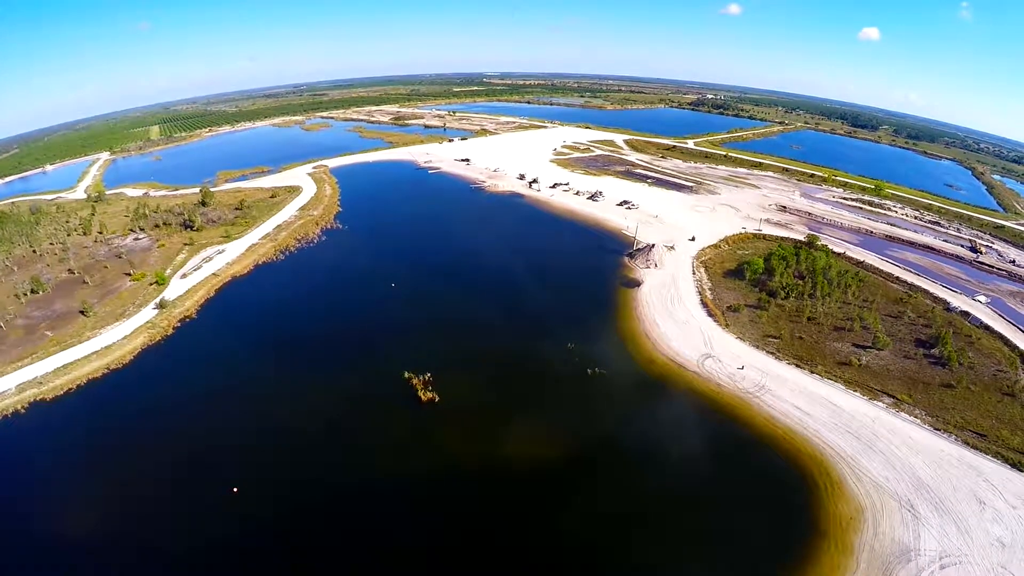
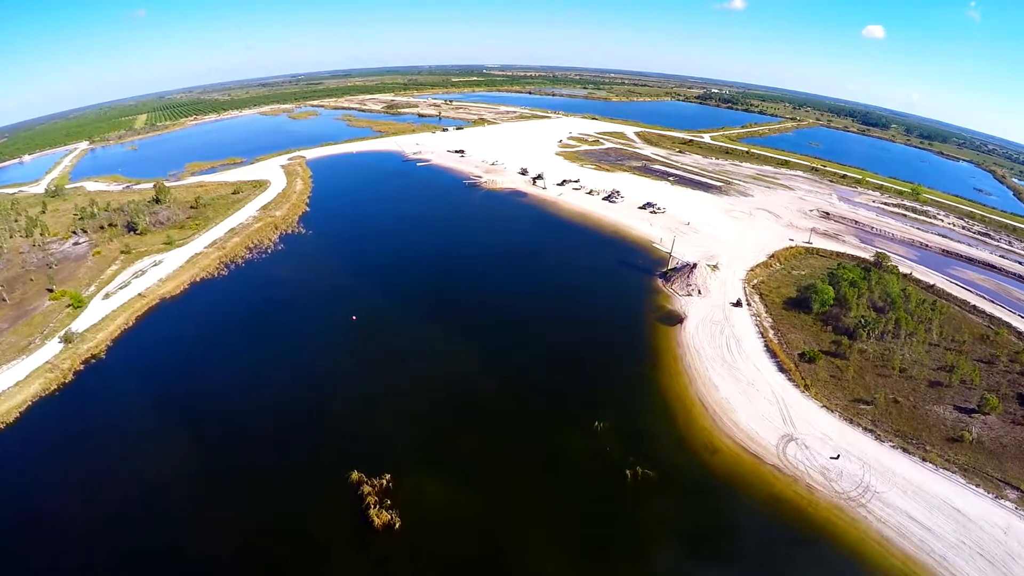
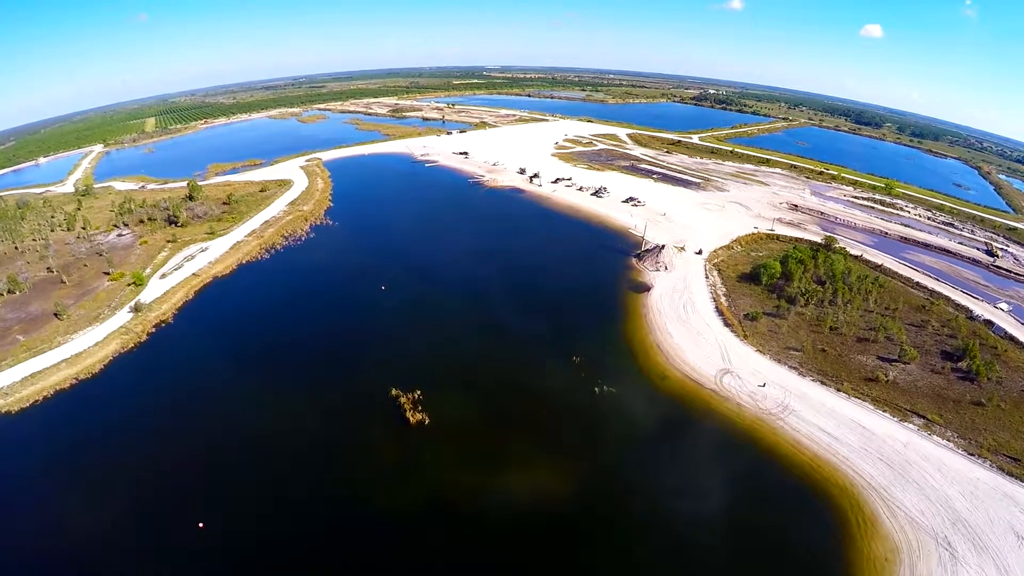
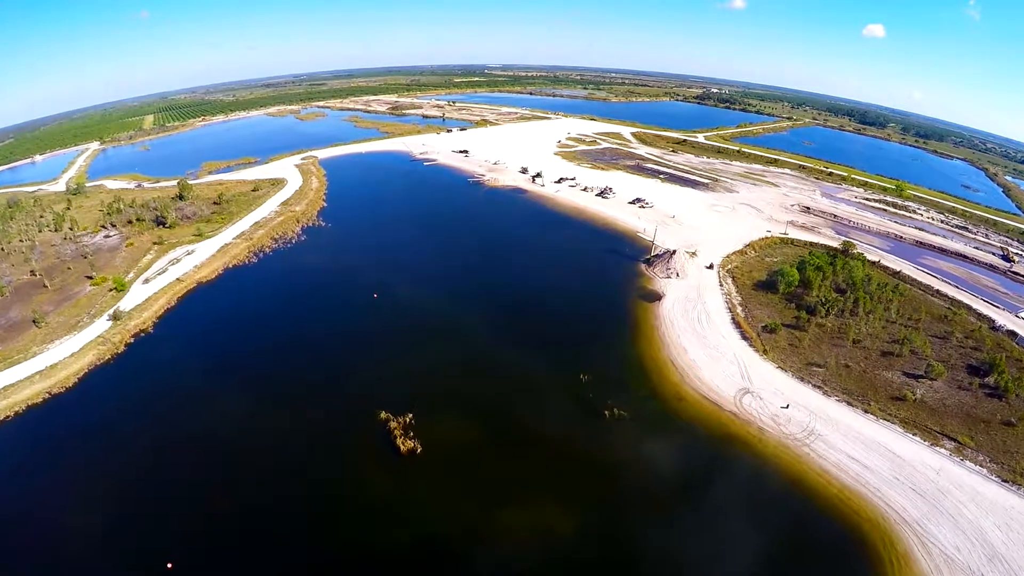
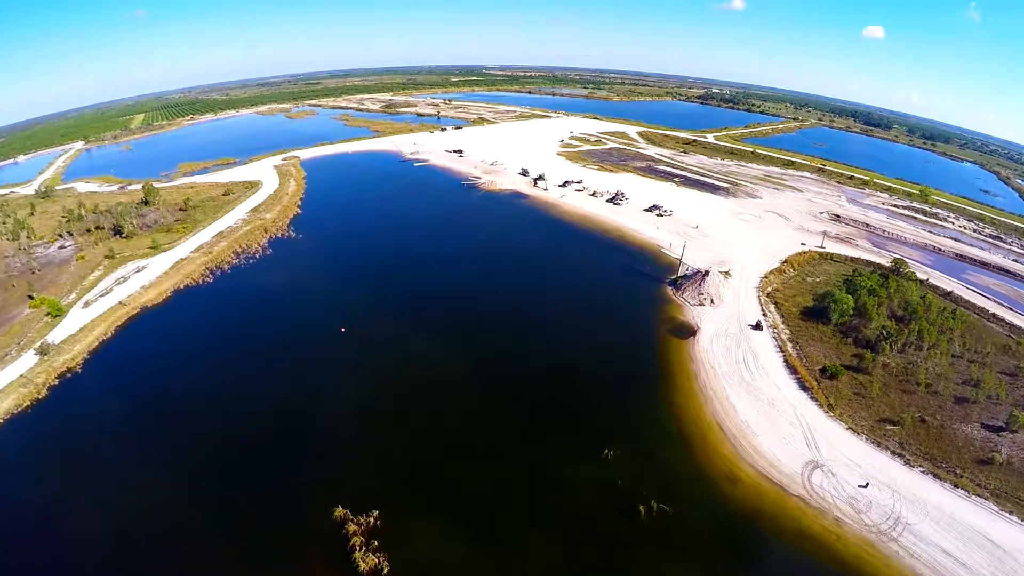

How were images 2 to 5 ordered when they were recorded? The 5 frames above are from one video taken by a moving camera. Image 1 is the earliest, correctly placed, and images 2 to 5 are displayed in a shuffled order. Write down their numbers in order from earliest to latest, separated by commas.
3, 4, 2, 5
